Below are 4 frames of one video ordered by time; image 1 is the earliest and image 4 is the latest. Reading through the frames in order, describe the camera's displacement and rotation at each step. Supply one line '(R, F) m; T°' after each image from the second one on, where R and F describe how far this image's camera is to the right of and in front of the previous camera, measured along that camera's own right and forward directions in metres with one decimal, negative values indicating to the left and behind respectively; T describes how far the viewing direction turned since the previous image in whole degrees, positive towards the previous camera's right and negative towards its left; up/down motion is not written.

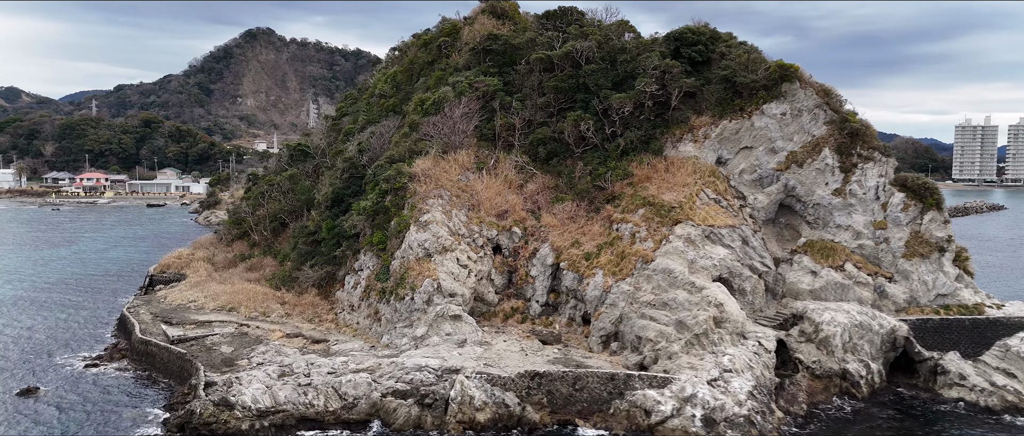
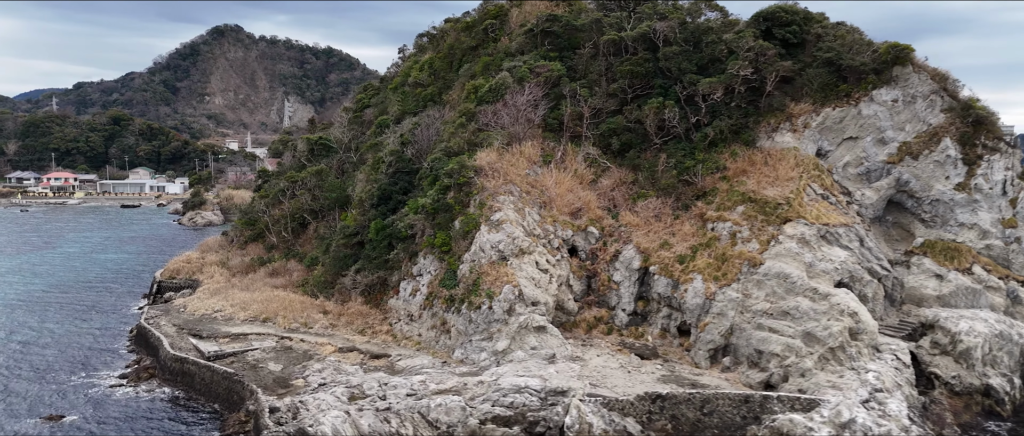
(-2.7, +2.3) m; +2°
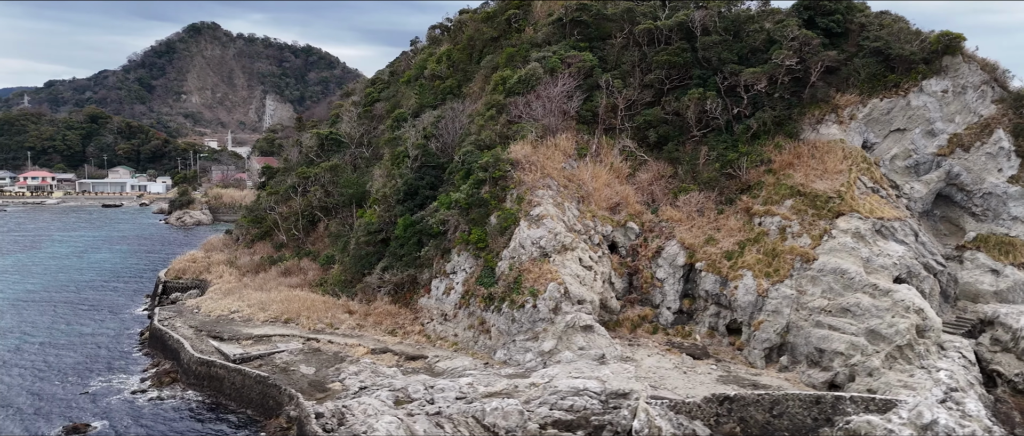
(-1.4, +0.8) m; +2°
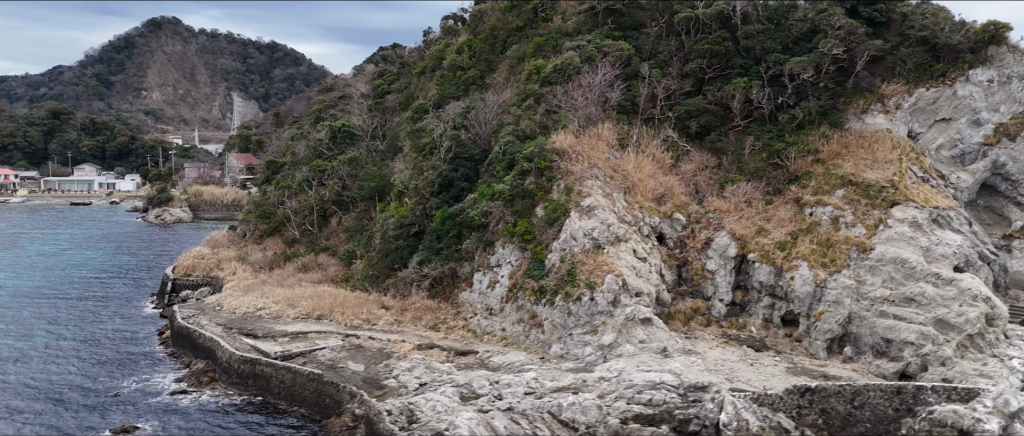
(-1.9, +0.5) m; +3°
